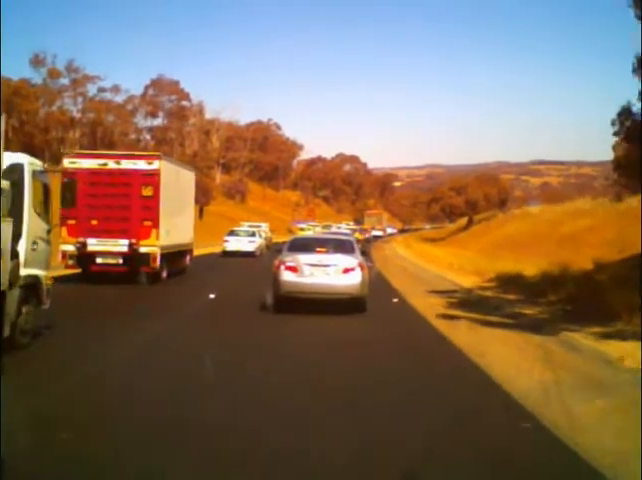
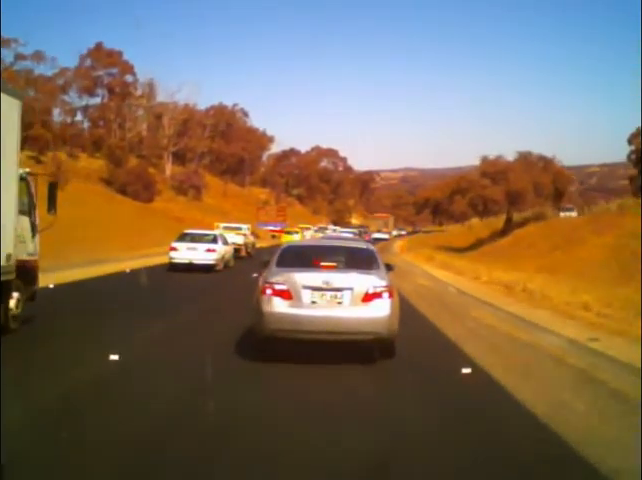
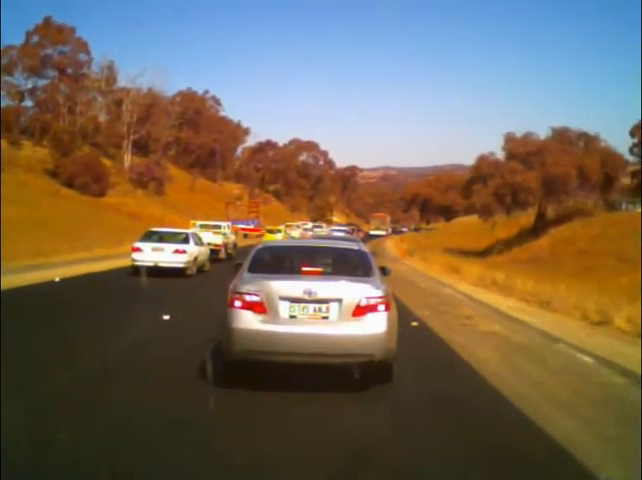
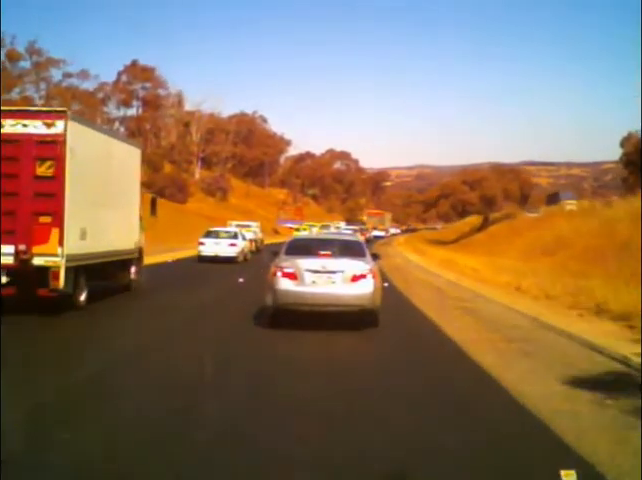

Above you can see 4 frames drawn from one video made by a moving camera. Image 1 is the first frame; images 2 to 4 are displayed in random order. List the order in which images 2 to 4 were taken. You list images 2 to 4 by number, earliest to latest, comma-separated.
4, 2, 3
